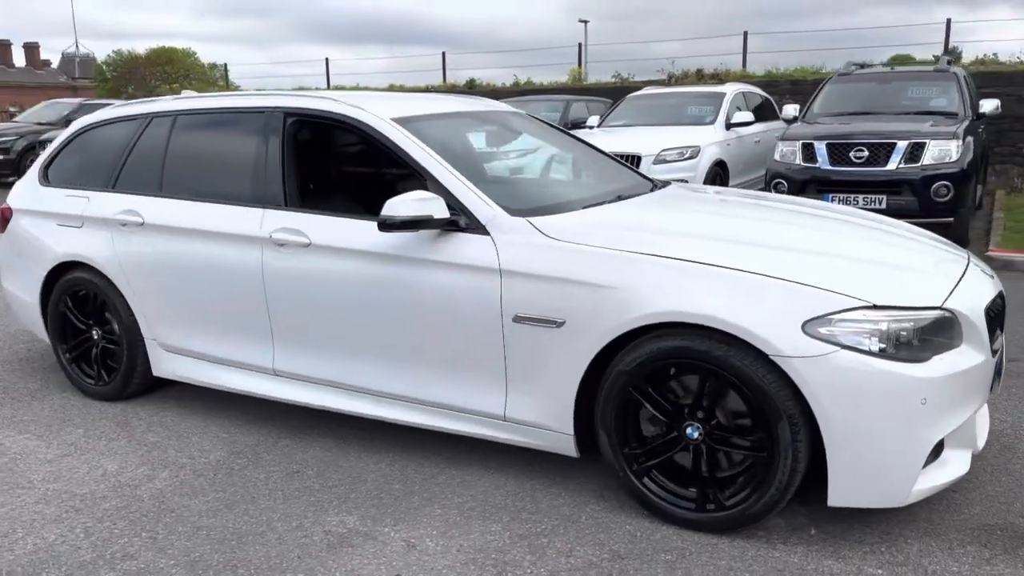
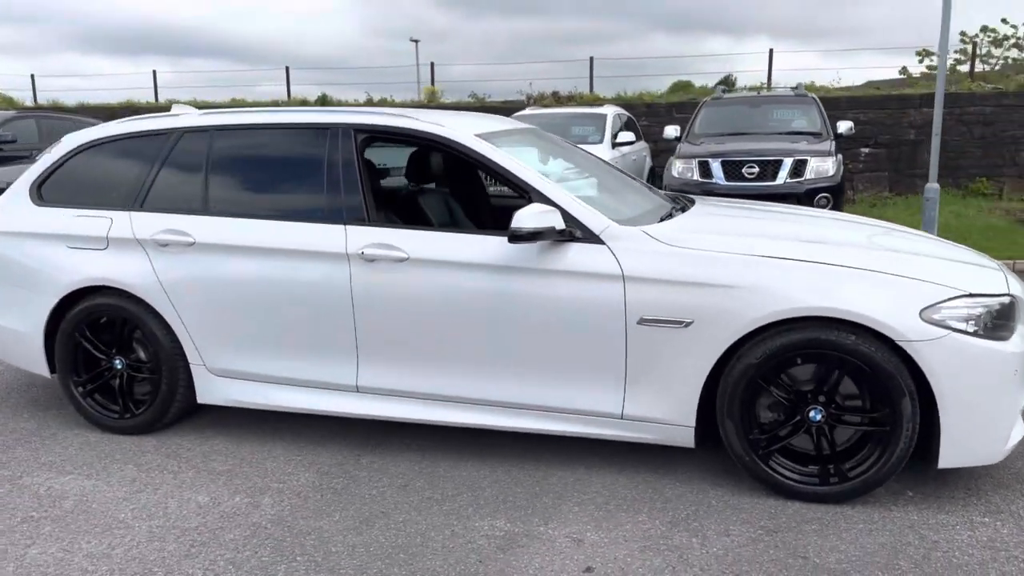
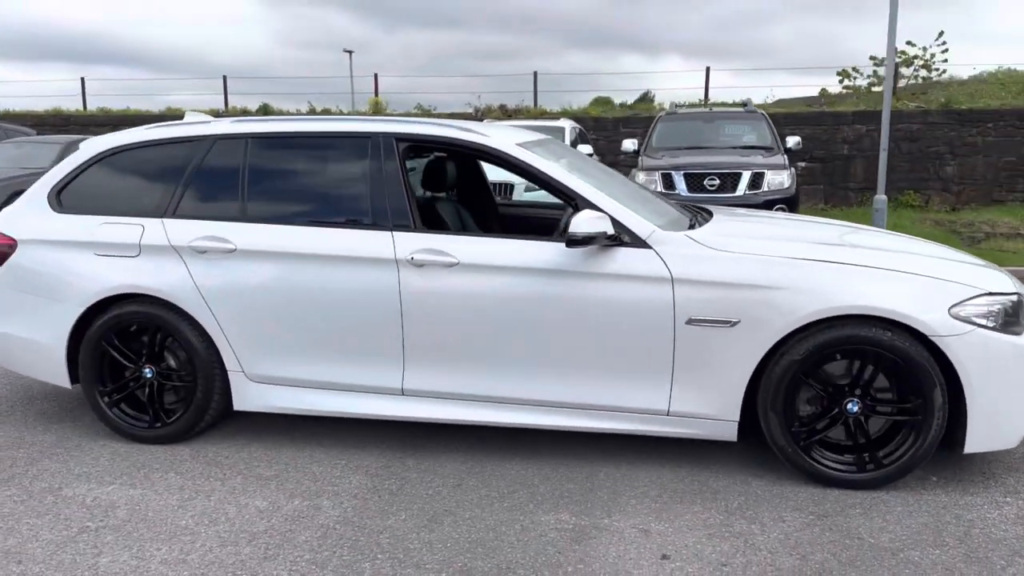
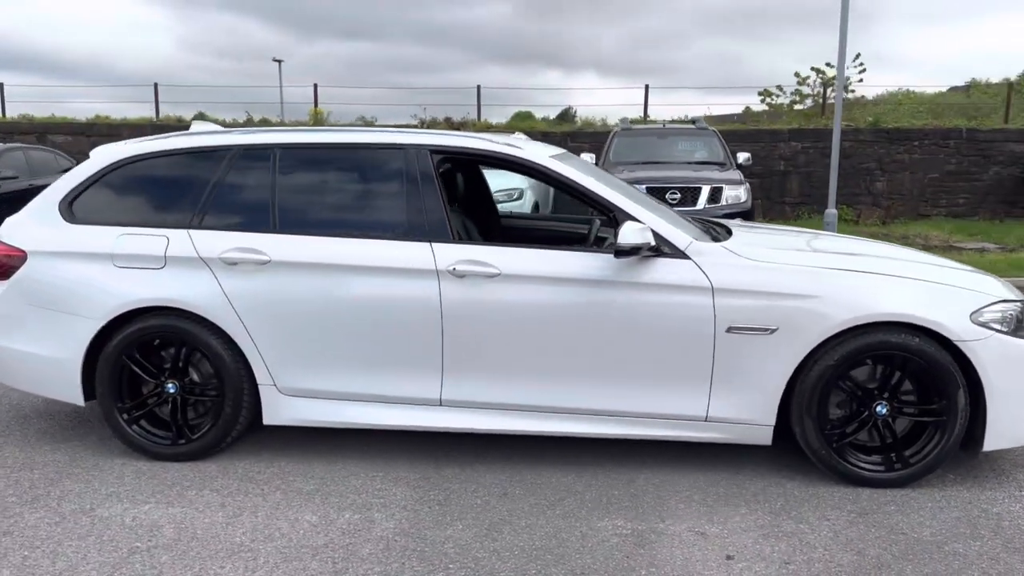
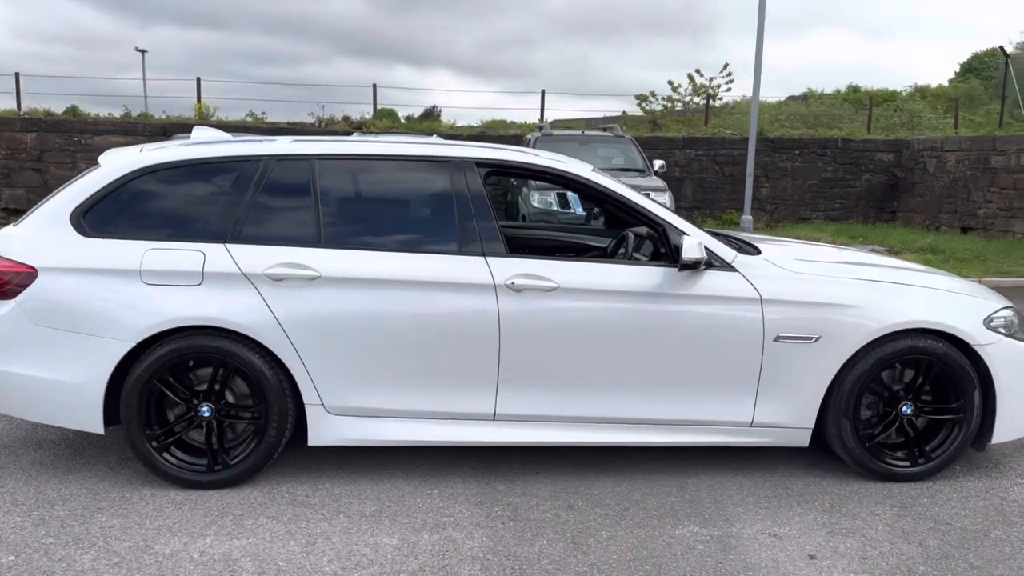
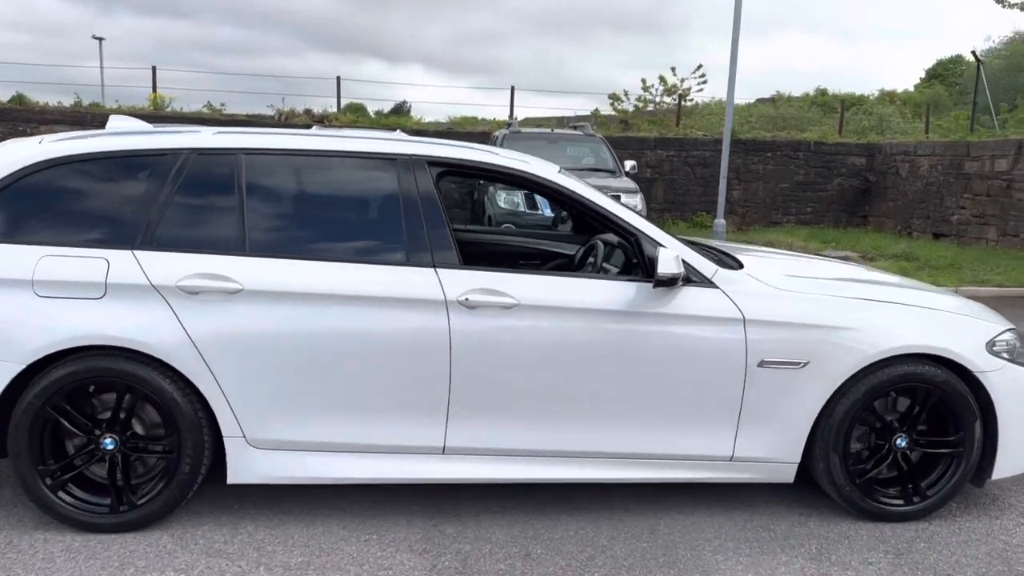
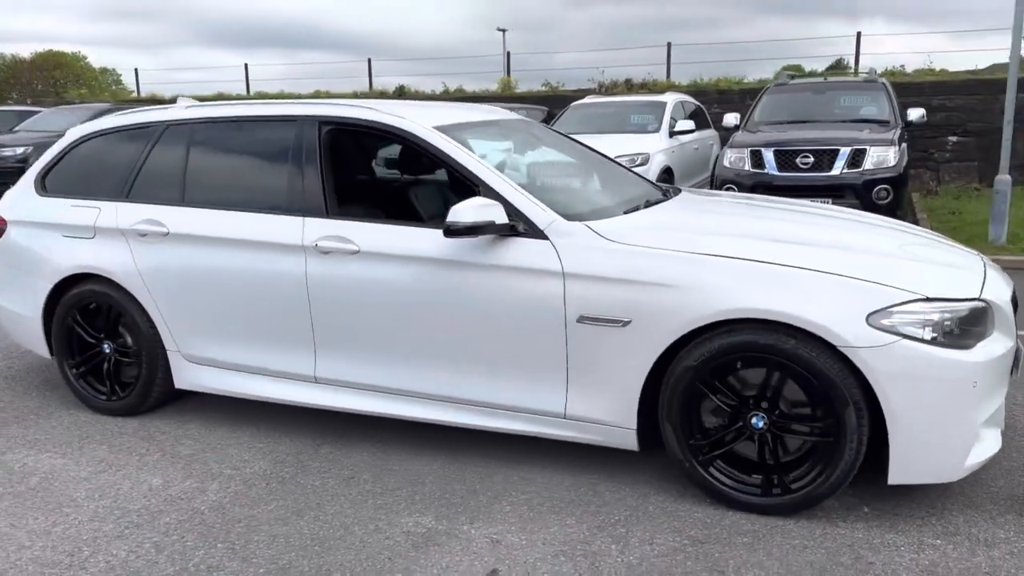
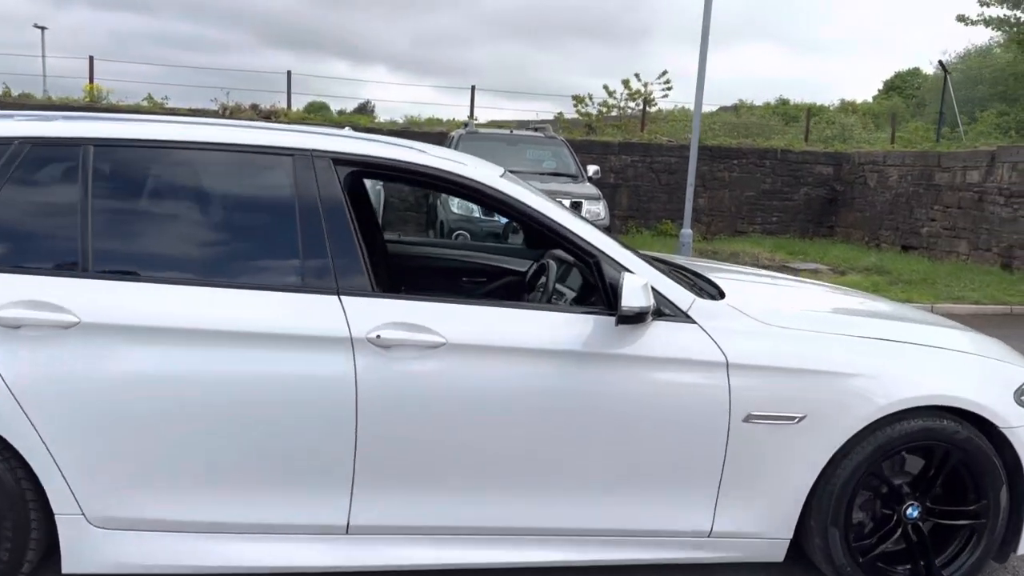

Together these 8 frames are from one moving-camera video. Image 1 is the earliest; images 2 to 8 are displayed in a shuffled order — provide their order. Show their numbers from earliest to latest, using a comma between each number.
7, 2, 3, 4, 5, 6, 8
